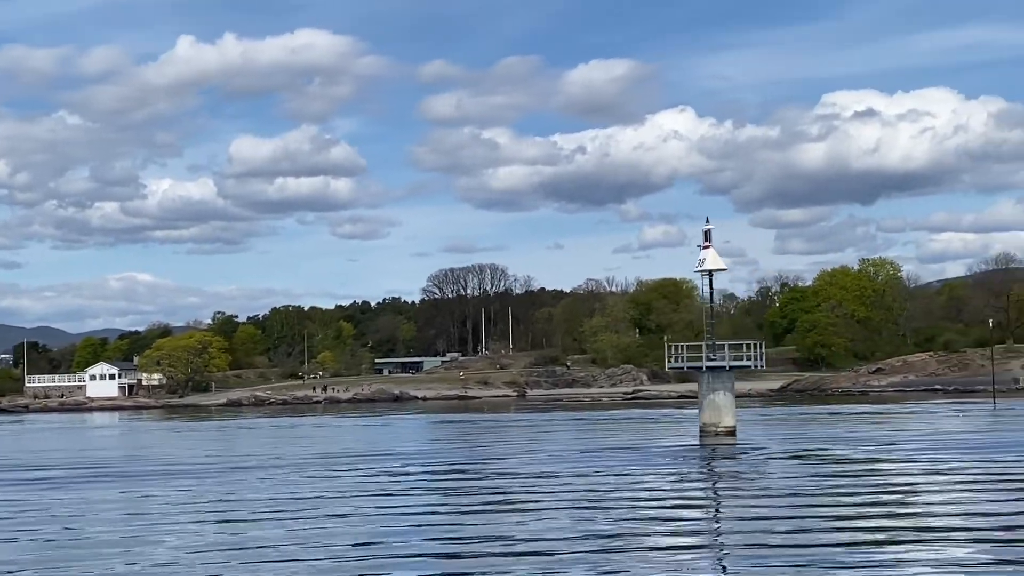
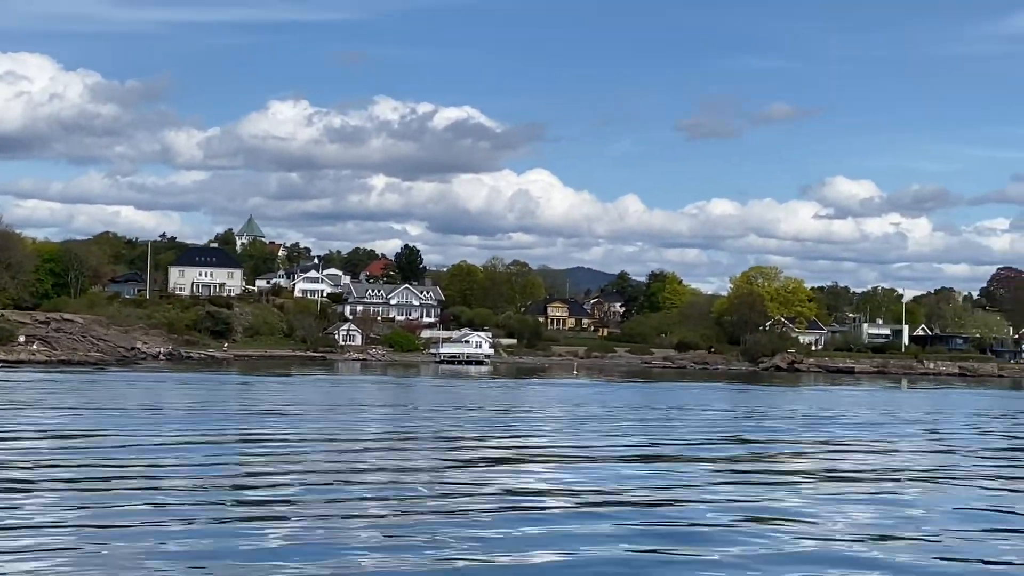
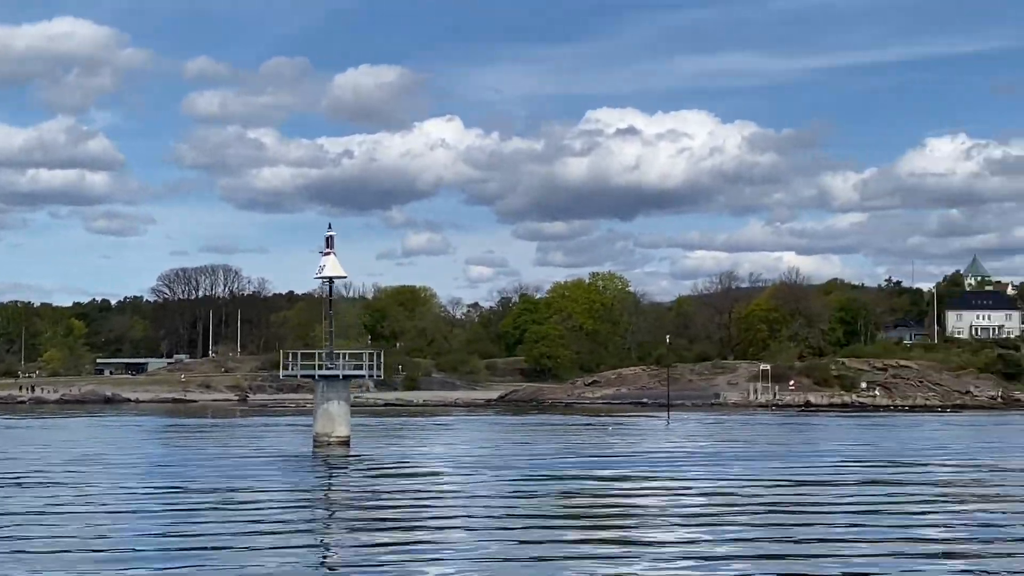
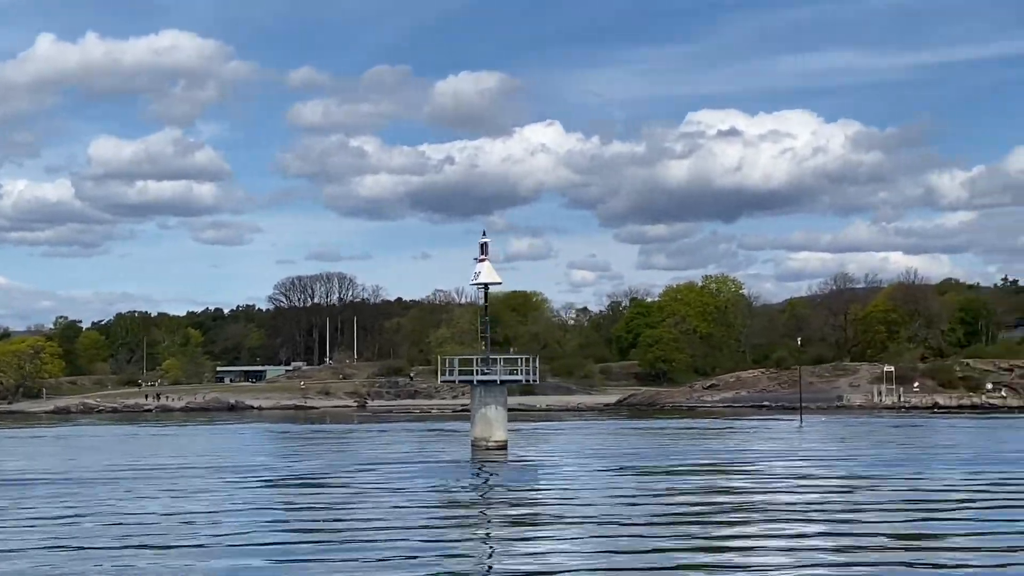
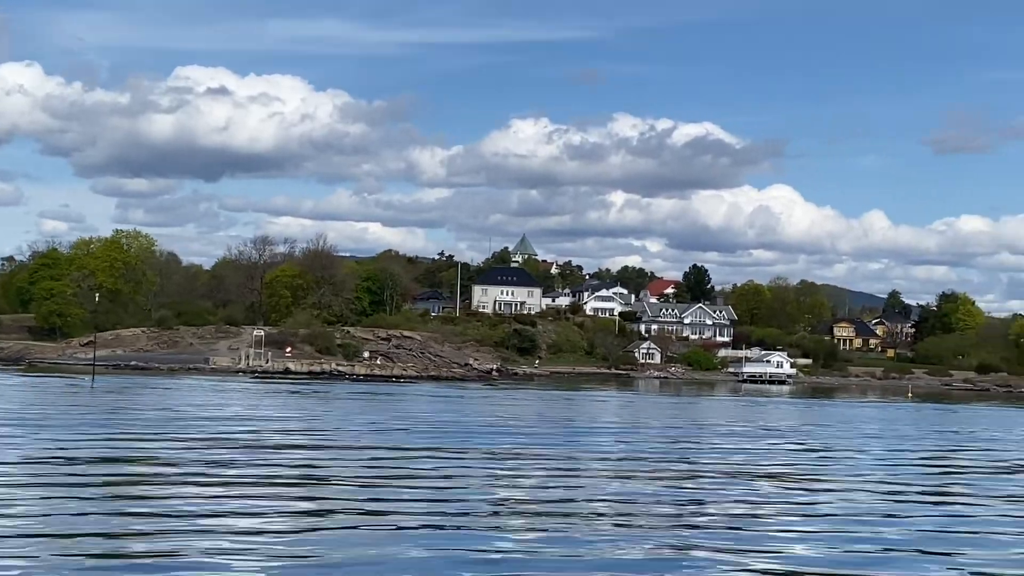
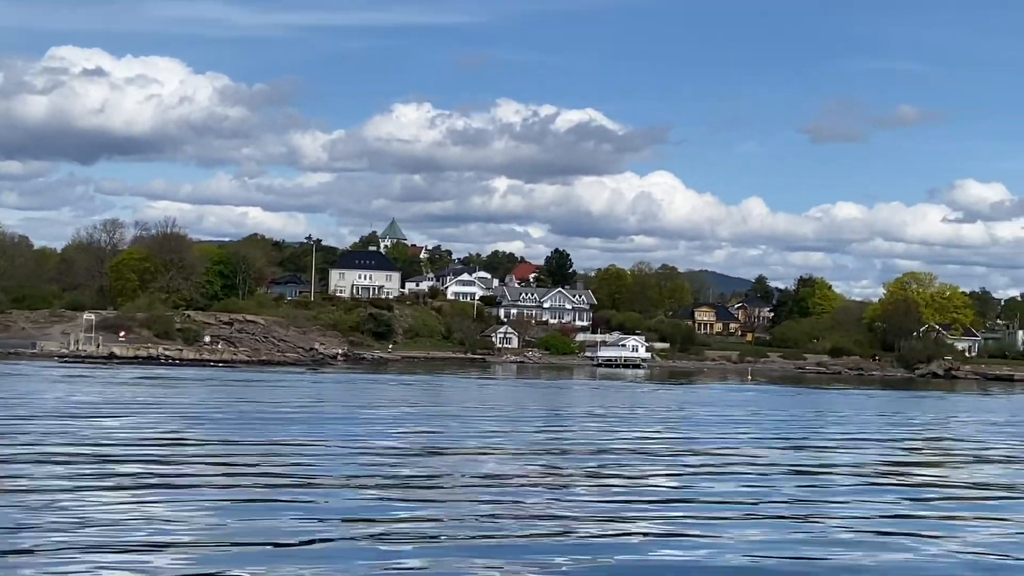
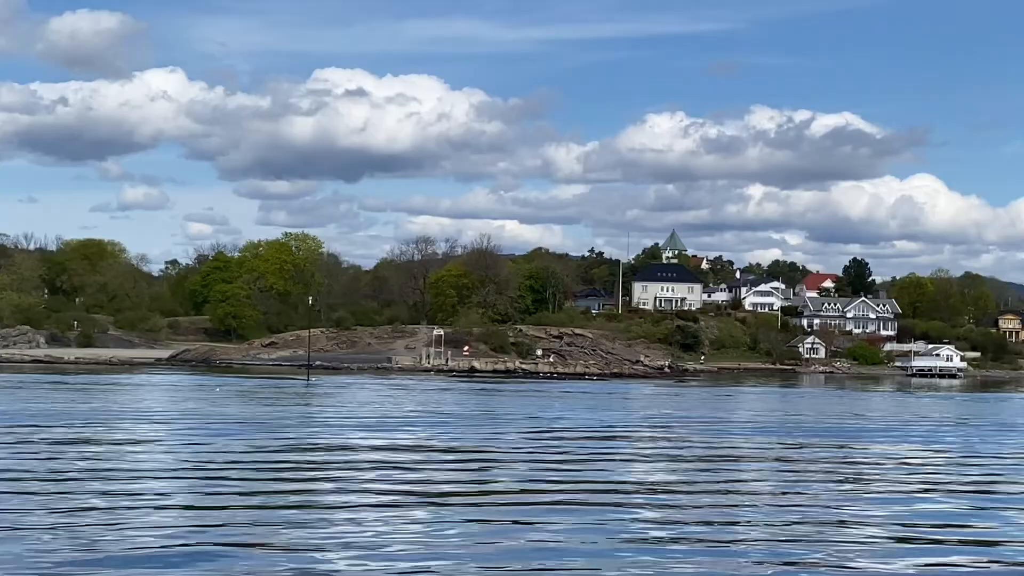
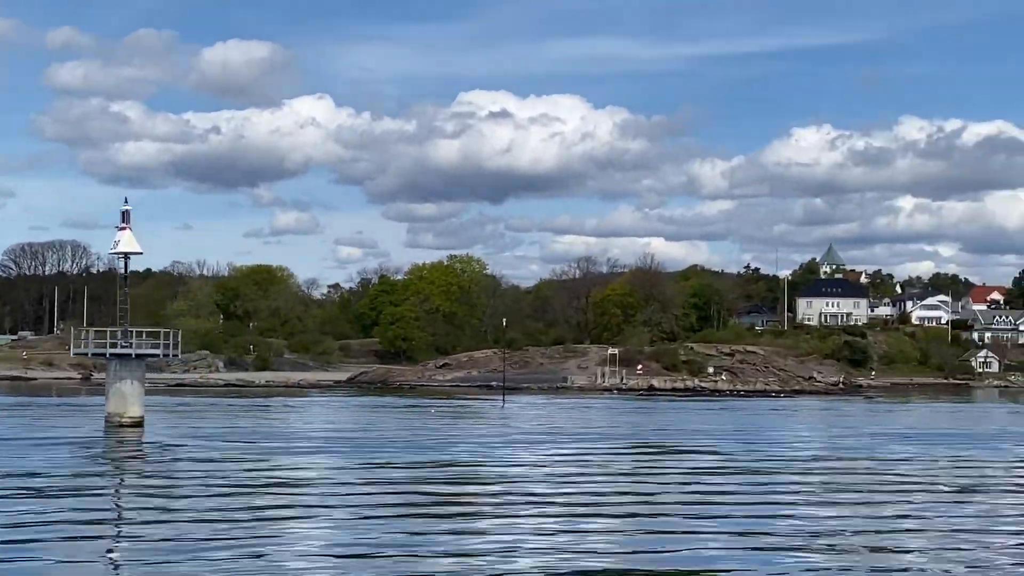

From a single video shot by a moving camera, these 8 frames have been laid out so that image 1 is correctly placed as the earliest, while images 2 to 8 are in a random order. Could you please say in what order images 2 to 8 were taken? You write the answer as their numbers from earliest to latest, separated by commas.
4, 3, 8, 7, 5, 6, 2
